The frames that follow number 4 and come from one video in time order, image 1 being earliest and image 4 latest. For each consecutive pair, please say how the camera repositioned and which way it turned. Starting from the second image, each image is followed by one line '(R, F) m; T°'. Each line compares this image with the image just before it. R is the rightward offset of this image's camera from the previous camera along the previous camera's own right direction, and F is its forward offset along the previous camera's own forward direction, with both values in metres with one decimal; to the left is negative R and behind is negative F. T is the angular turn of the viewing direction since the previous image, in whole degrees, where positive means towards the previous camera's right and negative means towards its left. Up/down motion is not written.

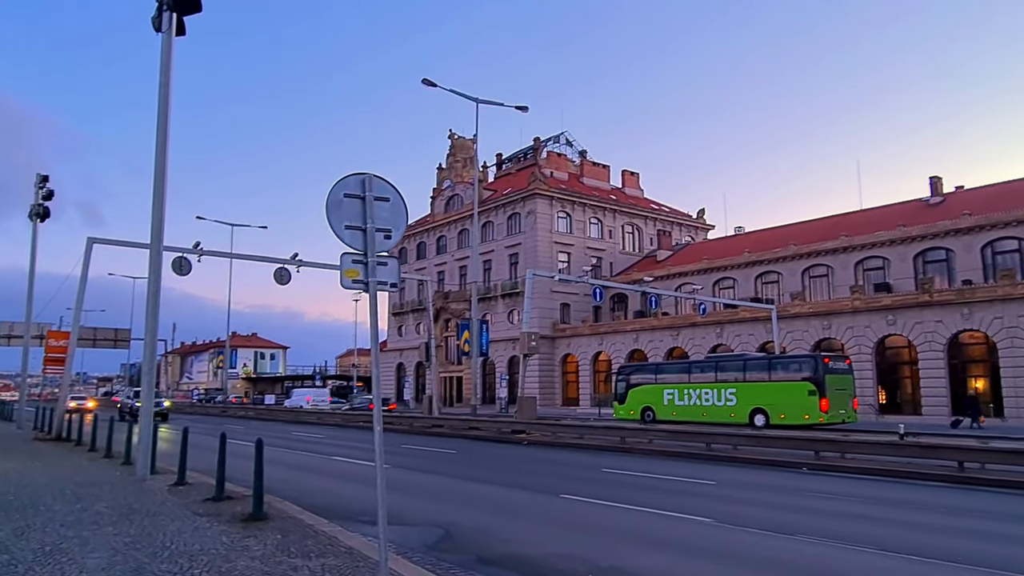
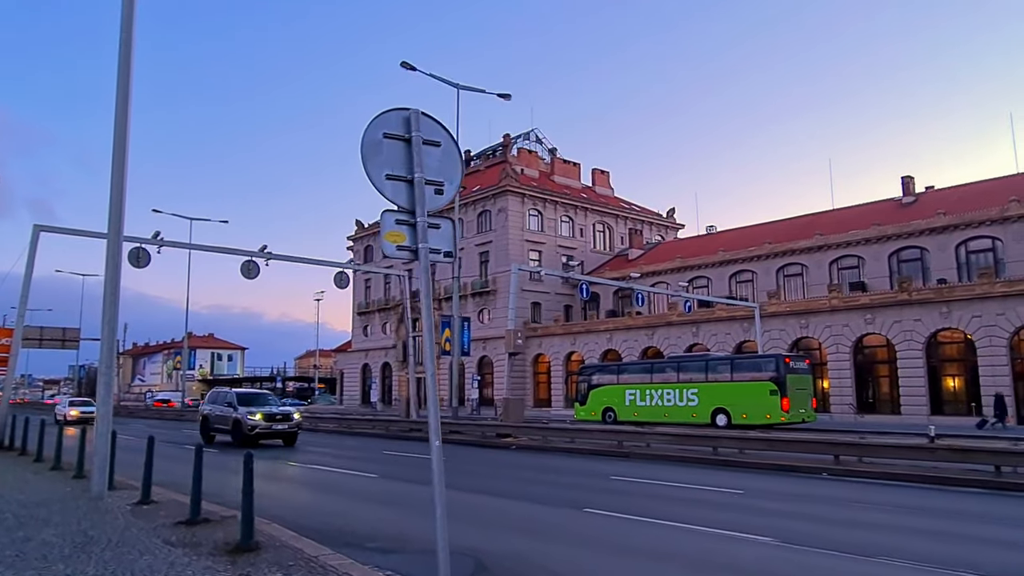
(-0.8, +1.4) m; +3°
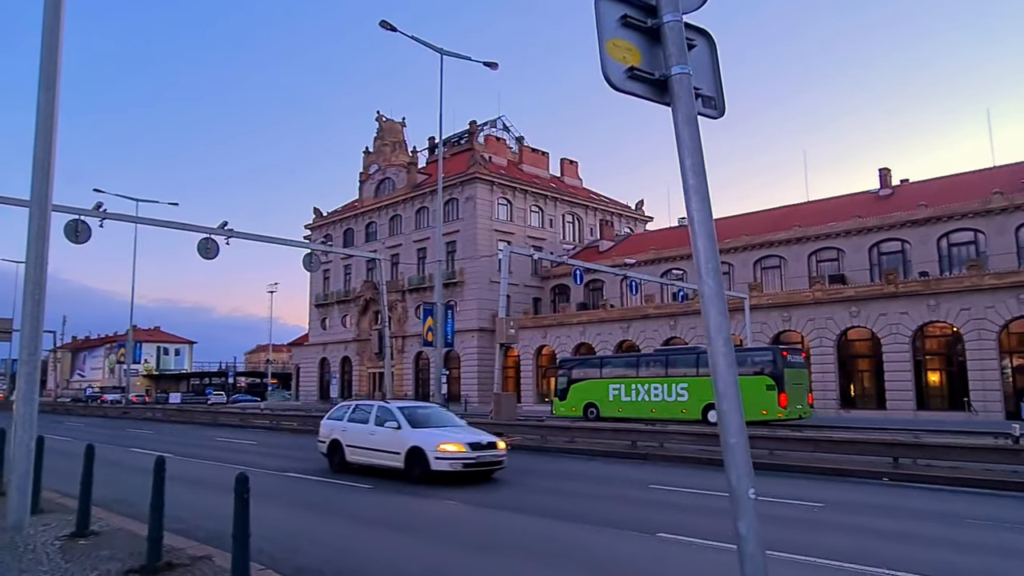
(-1.1, +2.3) m; +4°
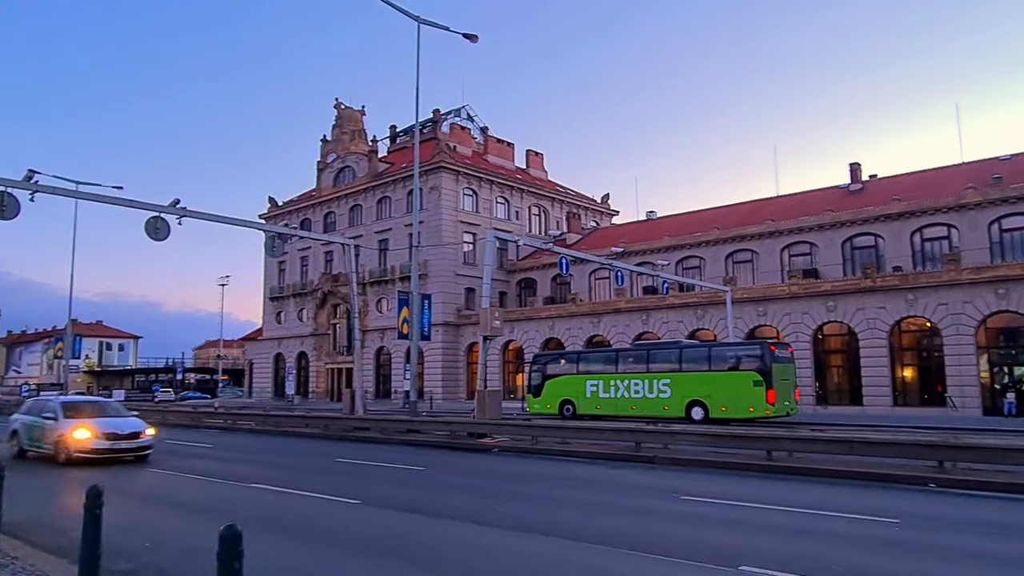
(-0.8, +1.8) m; +3°
